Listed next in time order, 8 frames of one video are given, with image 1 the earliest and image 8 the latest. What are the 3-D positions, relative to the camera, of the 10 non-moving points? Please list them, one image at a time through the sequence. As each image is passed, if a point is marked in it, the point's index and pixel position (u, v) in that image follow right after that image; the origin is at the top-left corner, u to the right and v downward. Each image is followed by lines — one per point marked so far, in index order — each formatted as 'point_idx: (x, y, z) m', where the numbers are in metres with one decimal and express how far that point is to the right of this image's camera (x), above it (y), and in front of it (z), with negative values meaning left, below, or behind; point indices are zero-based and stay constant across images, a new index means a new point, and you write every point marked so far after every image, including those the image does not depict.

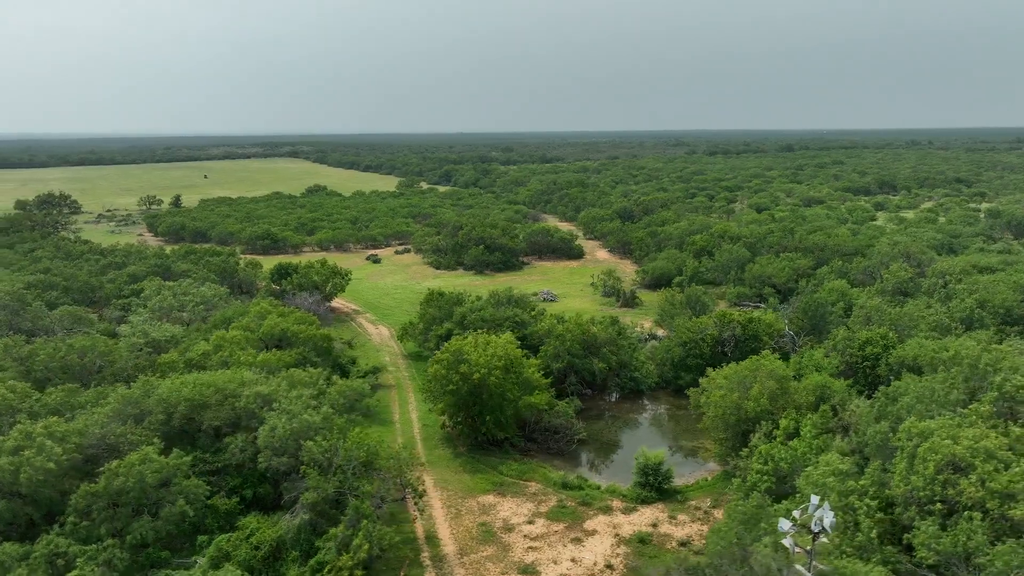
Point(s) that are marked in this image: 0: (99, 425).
0: (-9.2, -3.1, +15.6) m
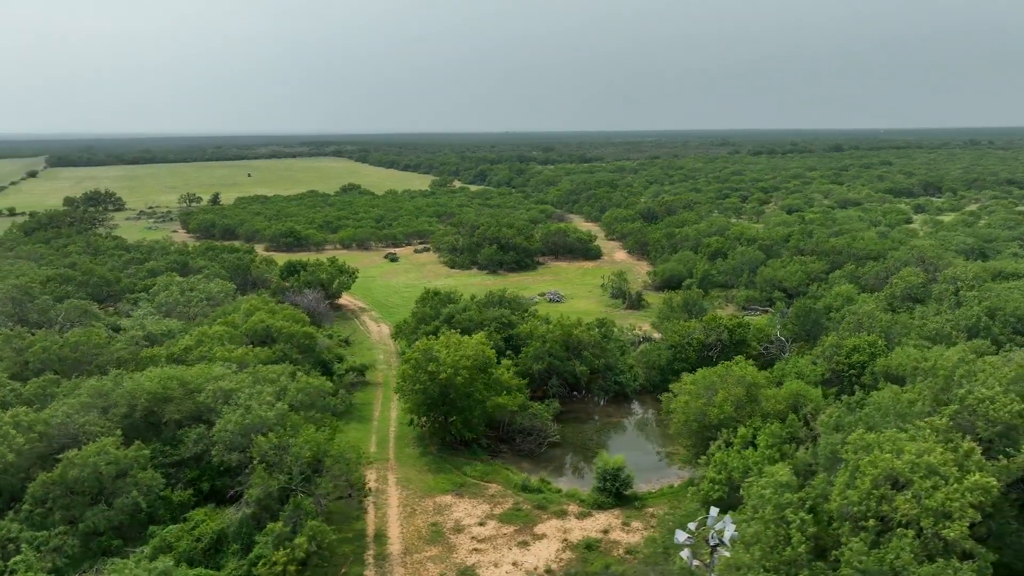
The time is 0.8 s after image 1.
0: (-10.3, -3.0, +16.2) m
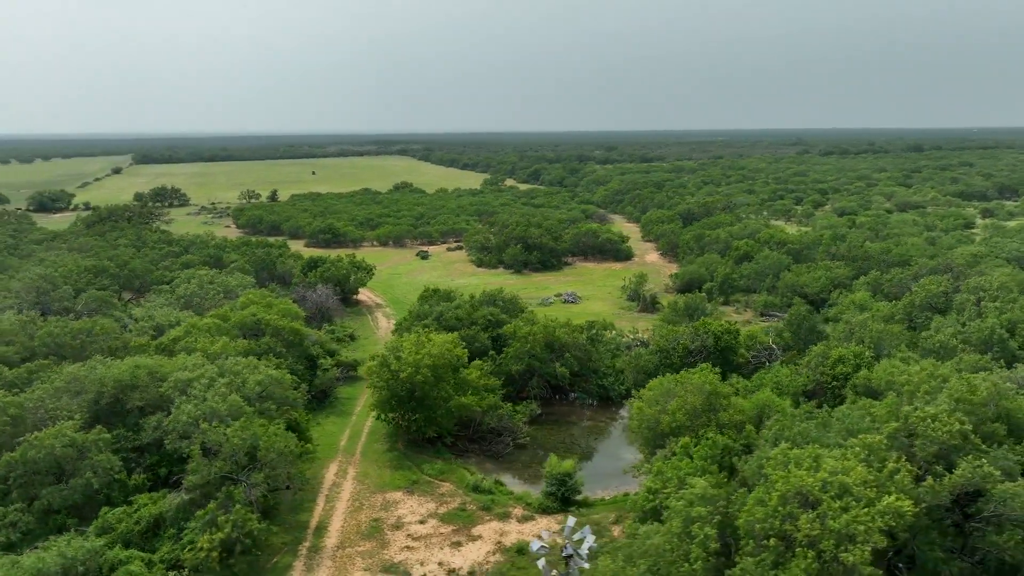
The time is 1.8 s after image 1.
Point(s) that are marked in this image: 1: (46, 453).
0: (-11.7, -2.7, +17.2) m
1: (-10.4, -3.7, +15.6) m
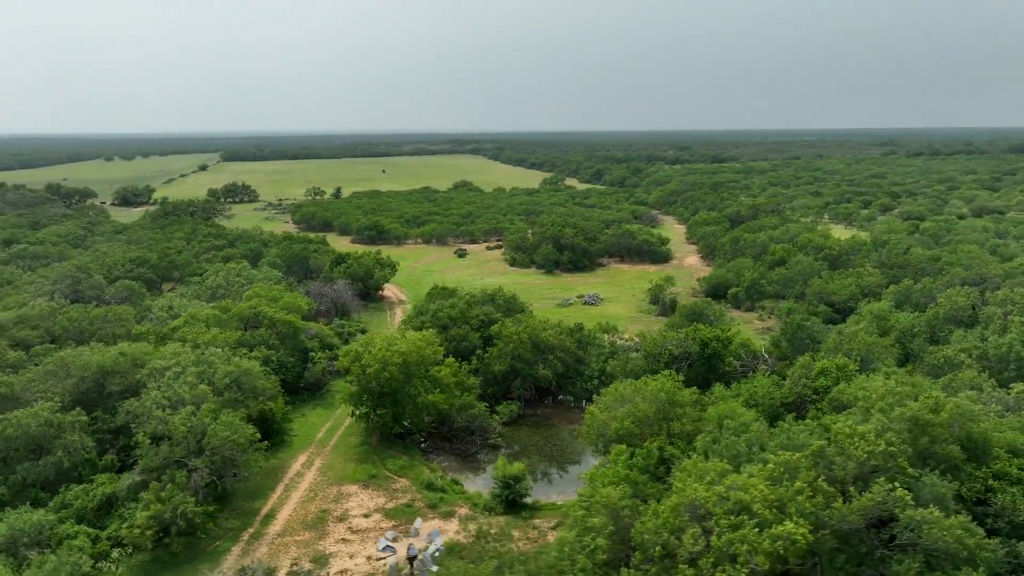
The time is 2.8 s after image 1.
0: (-12.8, -2.4, +18.4) m
1: (-11.7, -3.4, +16.8) m
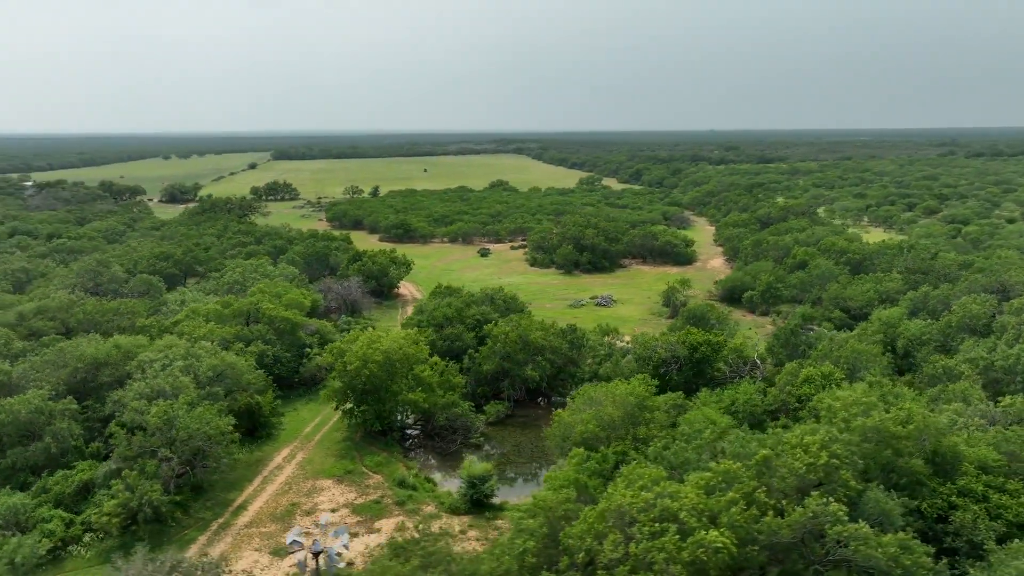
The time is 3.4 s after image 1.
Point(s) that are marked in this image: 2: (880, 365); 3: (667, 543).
0: (-13.4, -2.2, +19.3) m
1: (-12.5, -3.2, +17.5) m
2: (+9.8, -2.1, +18.7) m
3: (+2.2, -3.6, +10.1) m
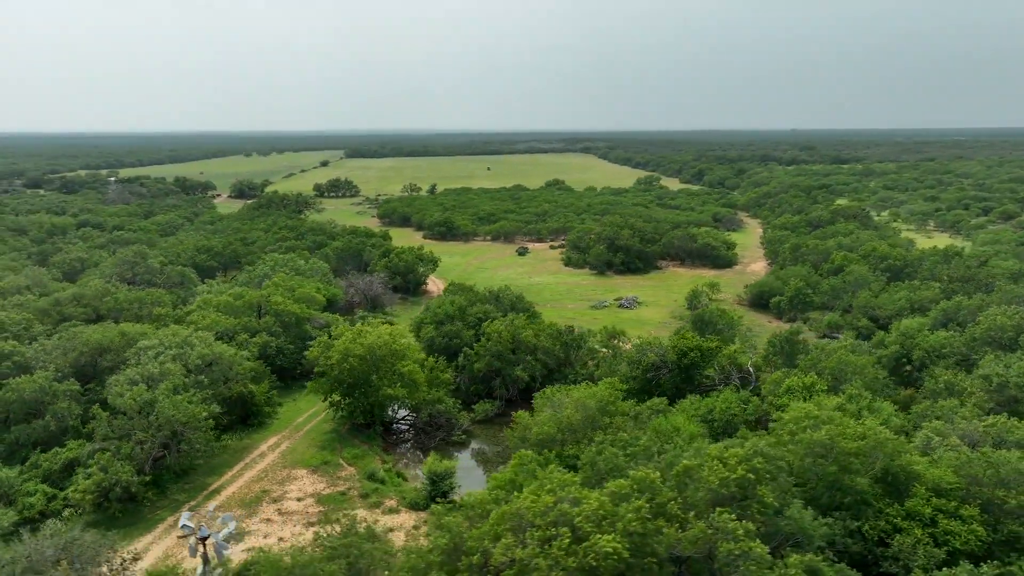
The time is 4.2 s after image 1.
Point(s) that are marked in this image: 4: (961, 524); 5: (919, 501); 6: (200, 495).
0: (-14.0, -1.9, +20.6) m
1: (-13.3, -2.9, +18.8) m
2: (+9.1, -2.3, +17.7) m
3: (+0.6, -3.7, +9.9) m
4: (+7.4, -3.9, +11.5) m
5: (+7.0, -3.7, +12.0) m
6: (-7.8, -5.2, +17.6) m
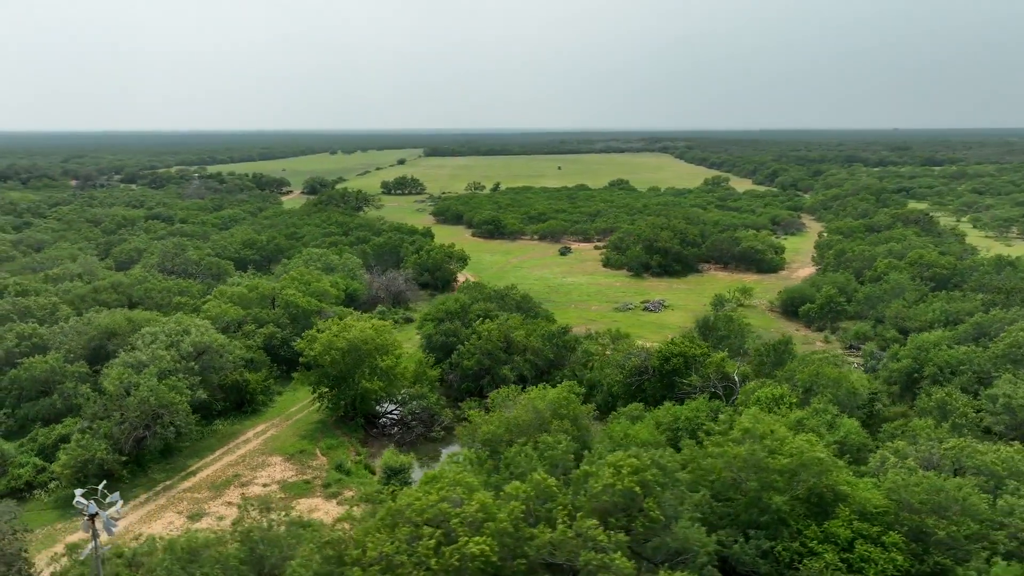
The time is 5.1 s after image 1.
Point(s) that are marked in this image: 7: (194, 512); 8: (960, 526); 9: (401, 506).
0: (-14.6, -1.5, +22.2) m
1: (-14.0, -2.5, +20.3) m
2: (+8.0, -2.5, +16.7) m
3: (-1.3, -3.6, +9.9) m
4: (+5.6, -4.0, +10.7) m
5: (+5.3, -3.8, +11.3) m
6: (-8.8, -4.9, +18.5) m
7: (-7.4, -5.3, +16.6) m
8: (+7.1, -3.7, +11.0) m
9: (-1.7, -3.4, +10.8) m
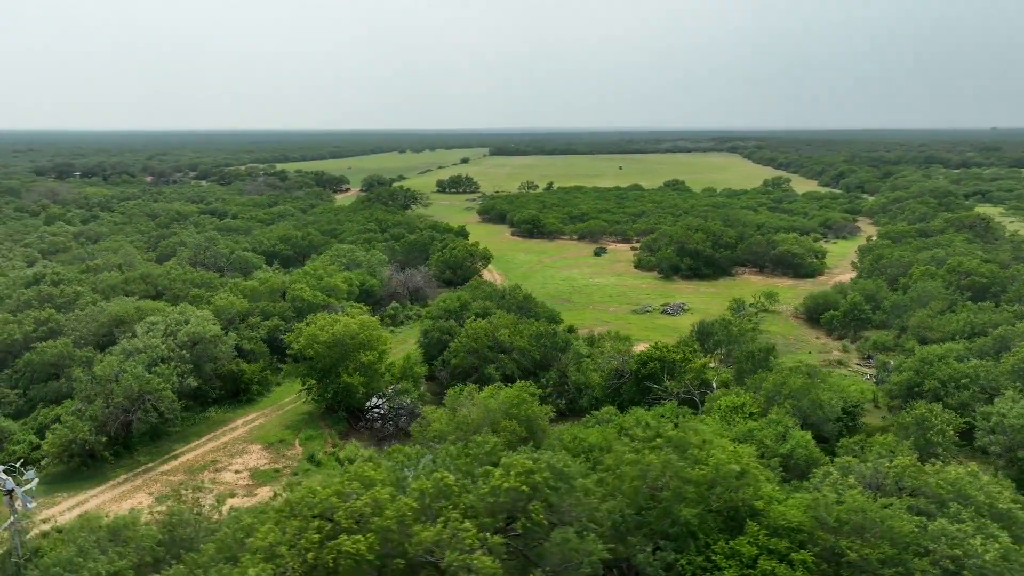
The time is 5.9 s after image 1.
0: (-15.0, -1.1, +23.6) m
1: (-14.7, -2.2, +21.7) m
2: (+7.0, -2.6, +16.0) m
3: (-3.0, -3.6, +10.1) m
4: (+3.9, -4.1, +10.3) m
5: (+3.7, -3.9, +10.8) m
6: (-9.7, -4.7, +19.4) m
7: (-8.5, -5.1, +17.3) m
8: (+5.4, -3.9, +10.4) m
9: (-3.3, -3.3, +11.0) m
